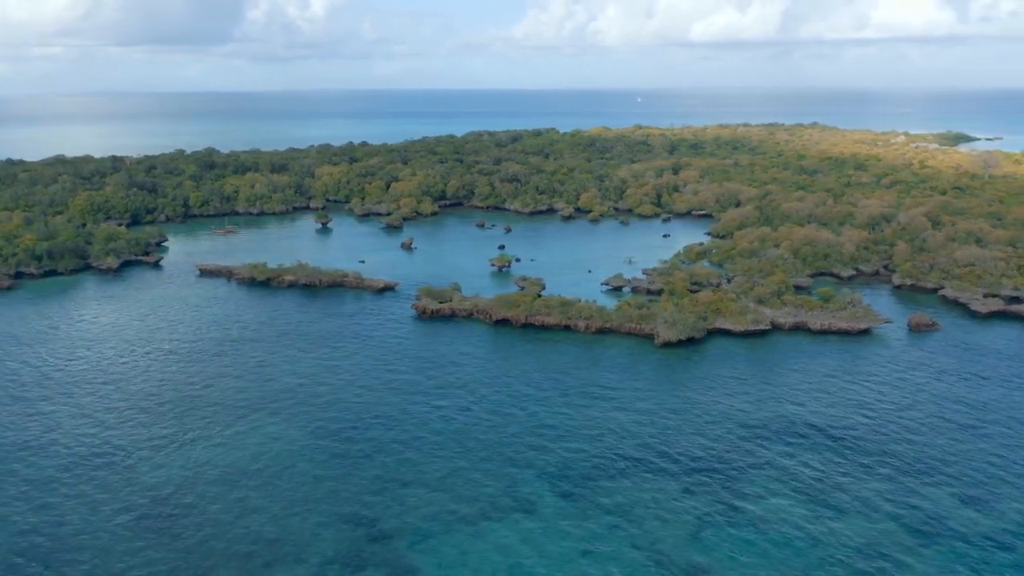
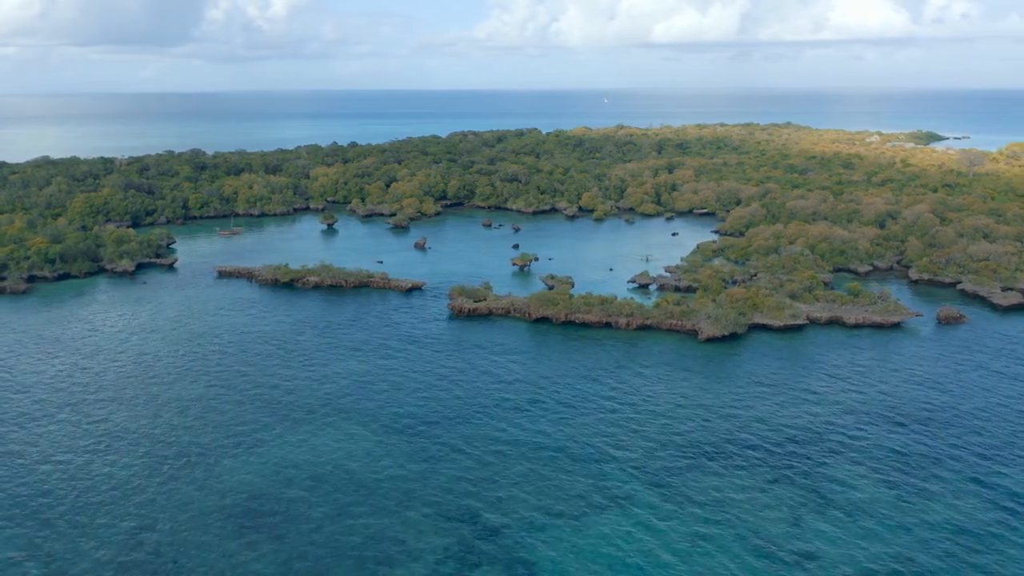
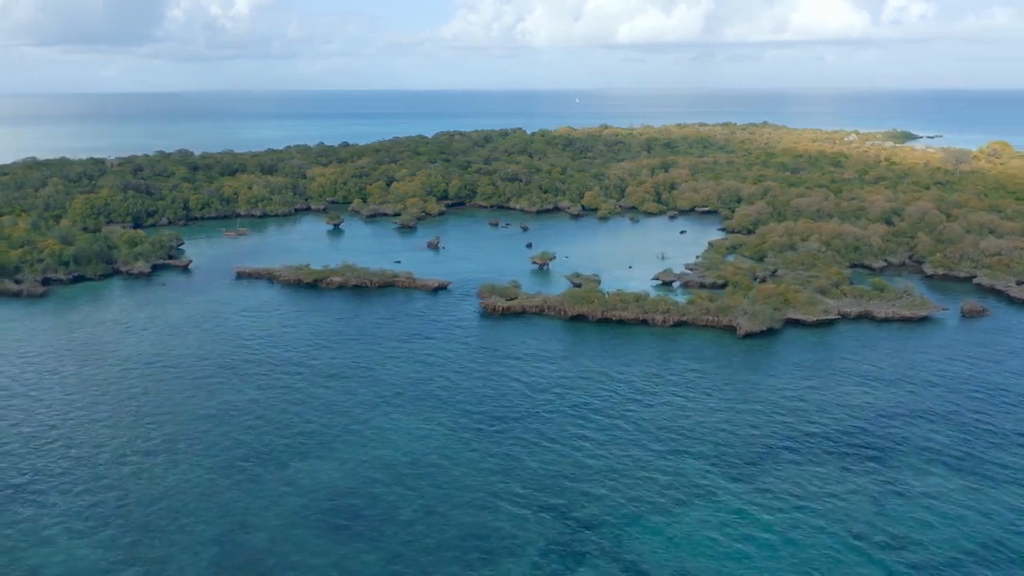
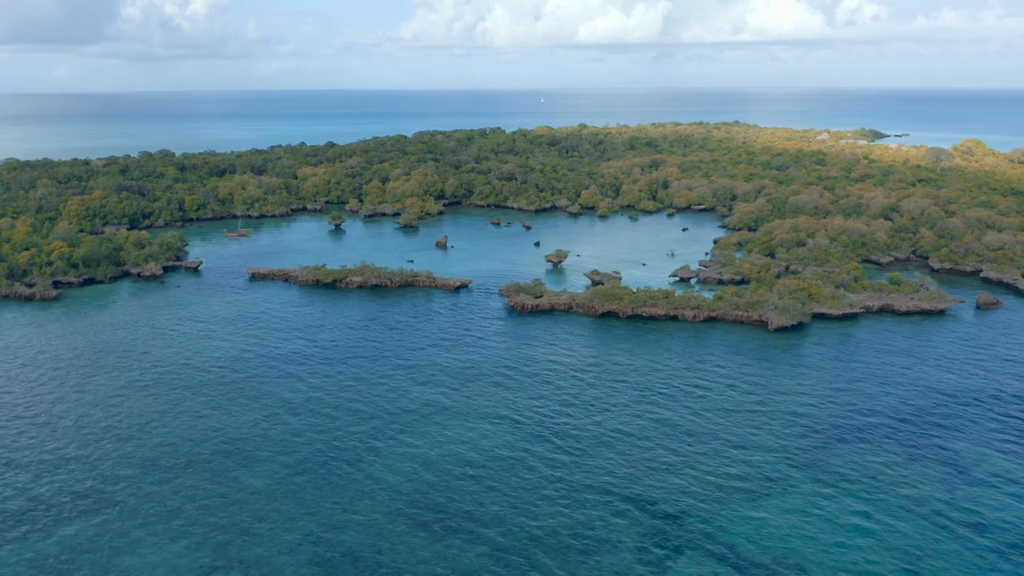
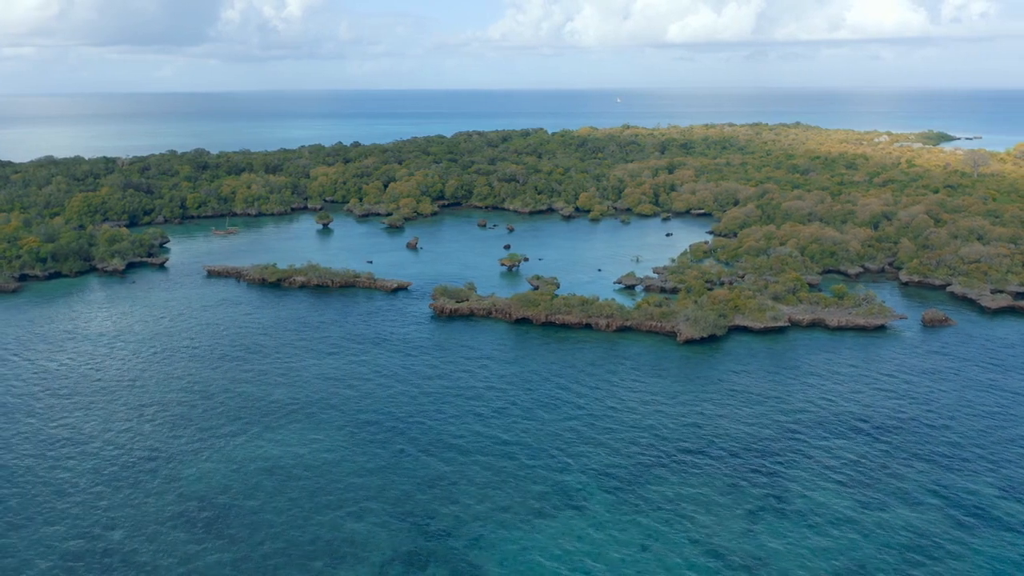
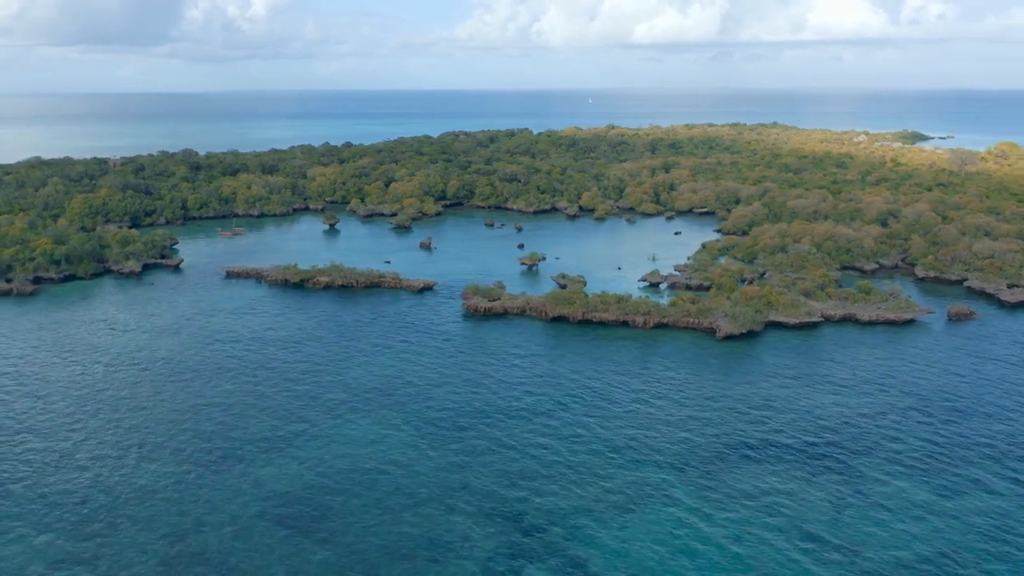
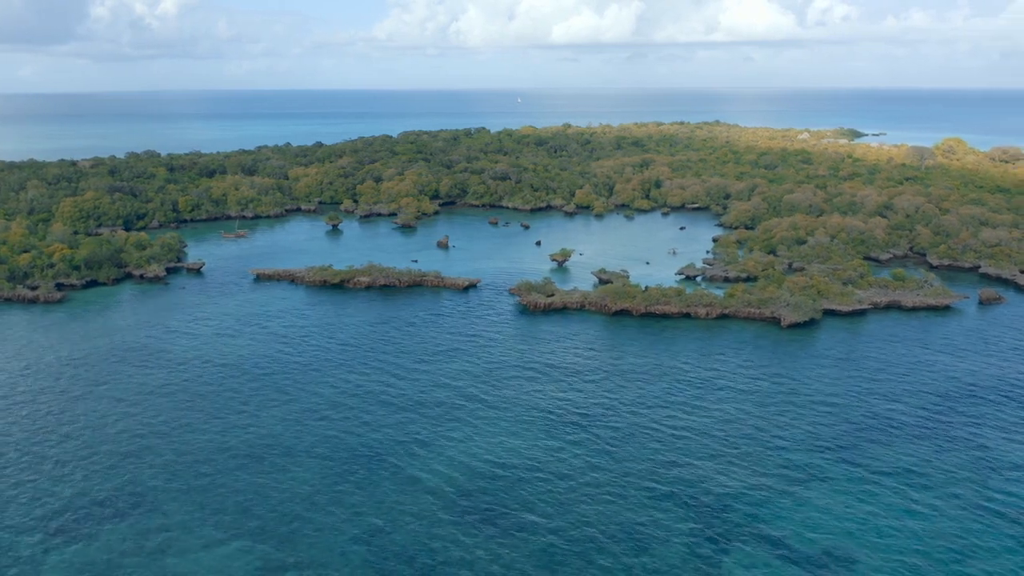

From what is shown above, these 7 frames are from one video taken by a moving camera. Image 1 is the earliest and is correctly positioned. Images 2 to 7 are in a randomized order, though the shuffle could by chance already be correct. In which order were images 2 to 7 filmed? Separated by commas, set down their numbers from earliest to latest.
5, 2, 6, 3, 4, 7
